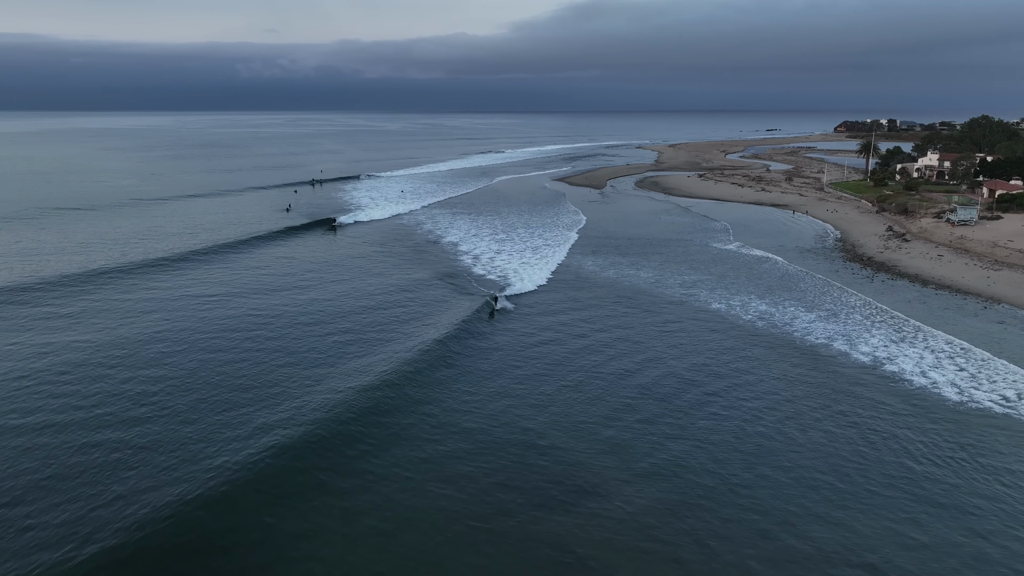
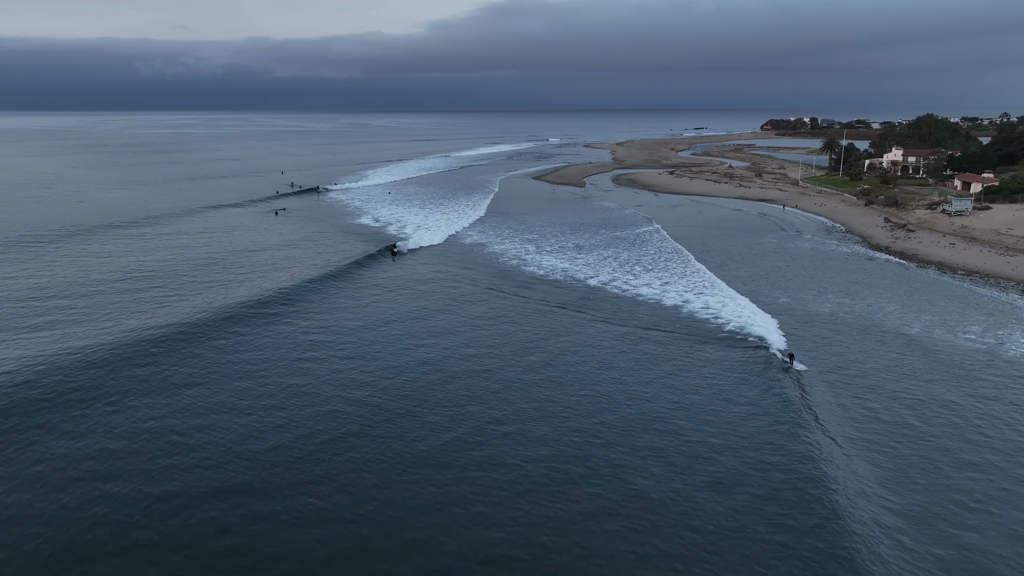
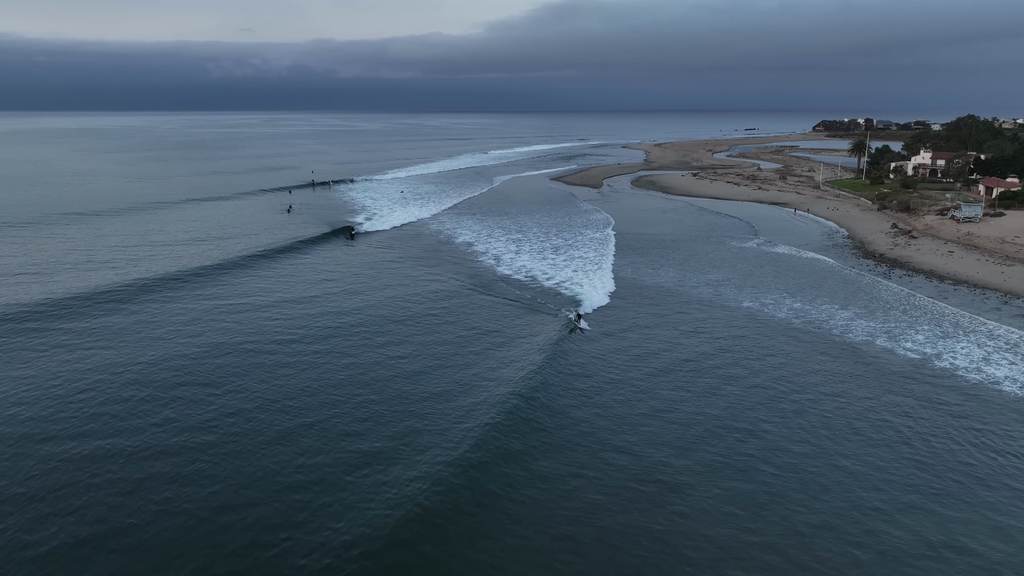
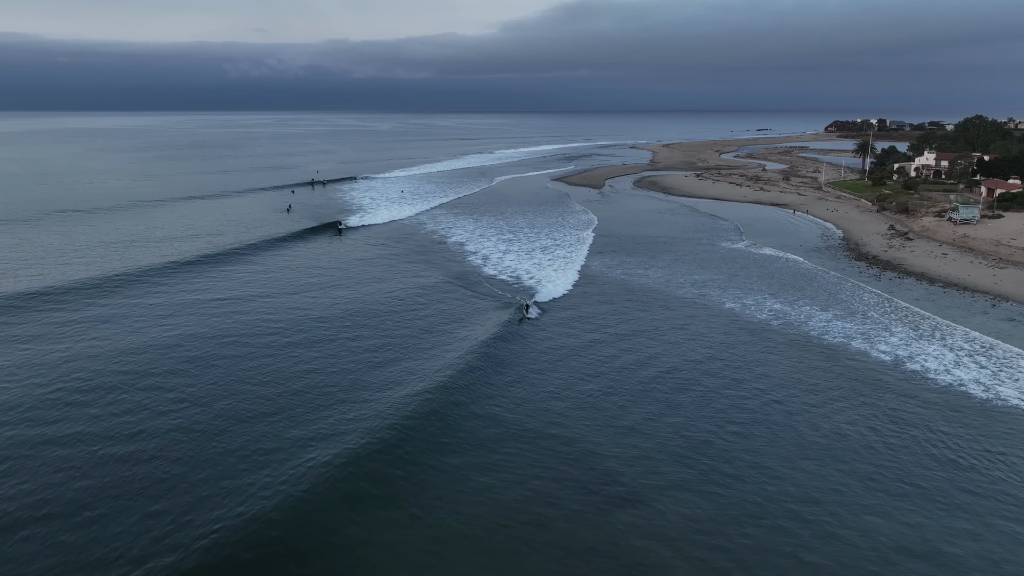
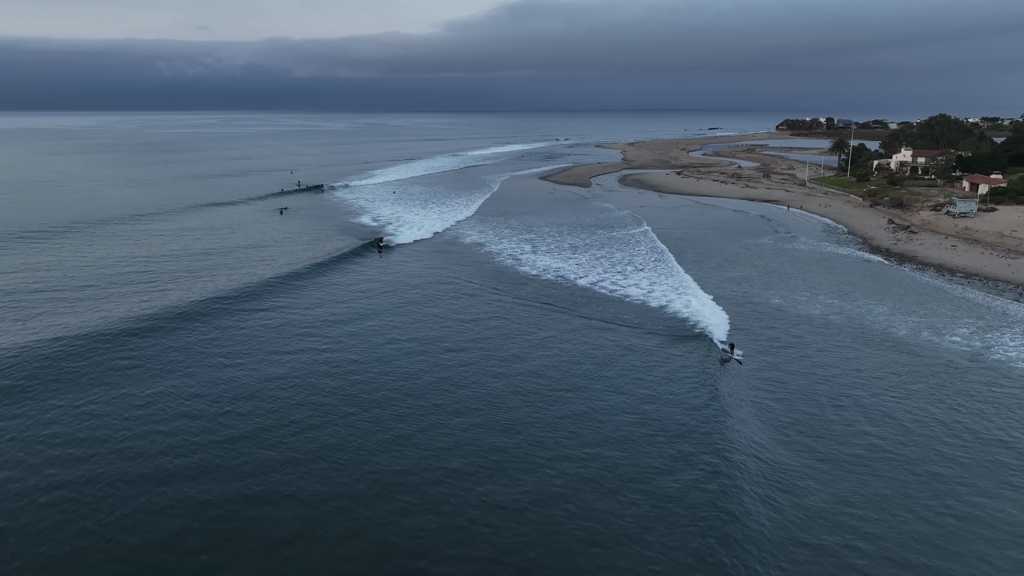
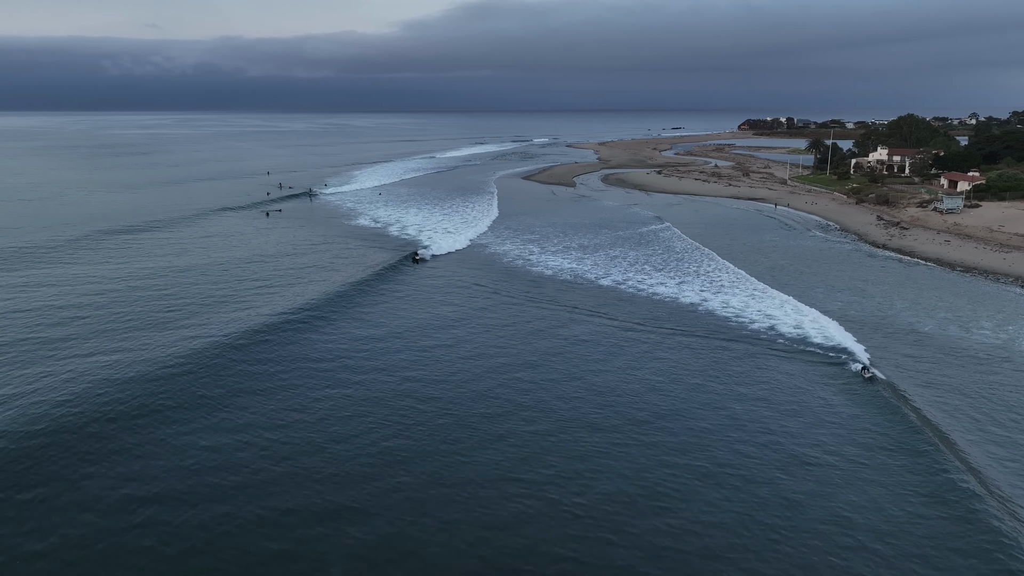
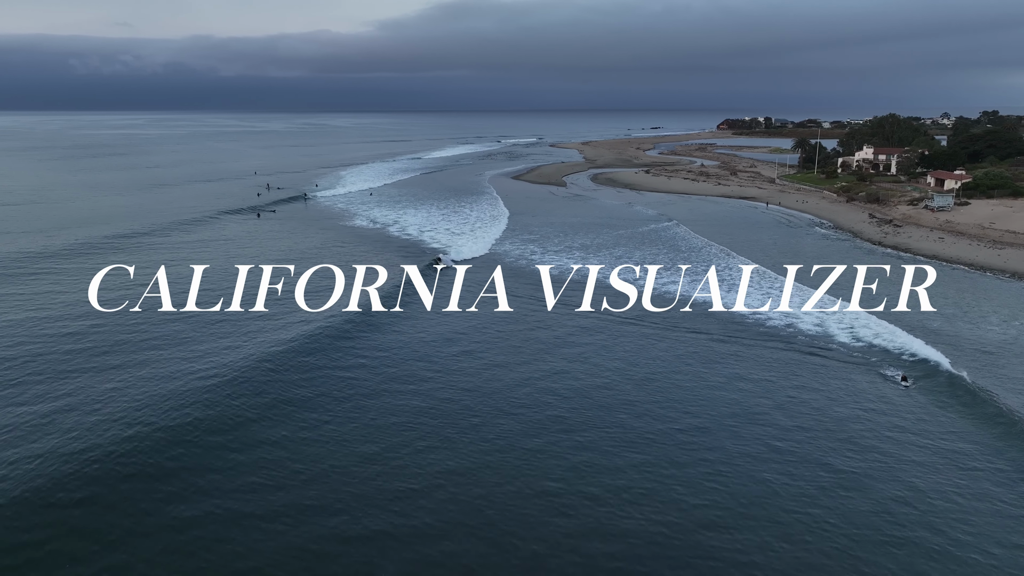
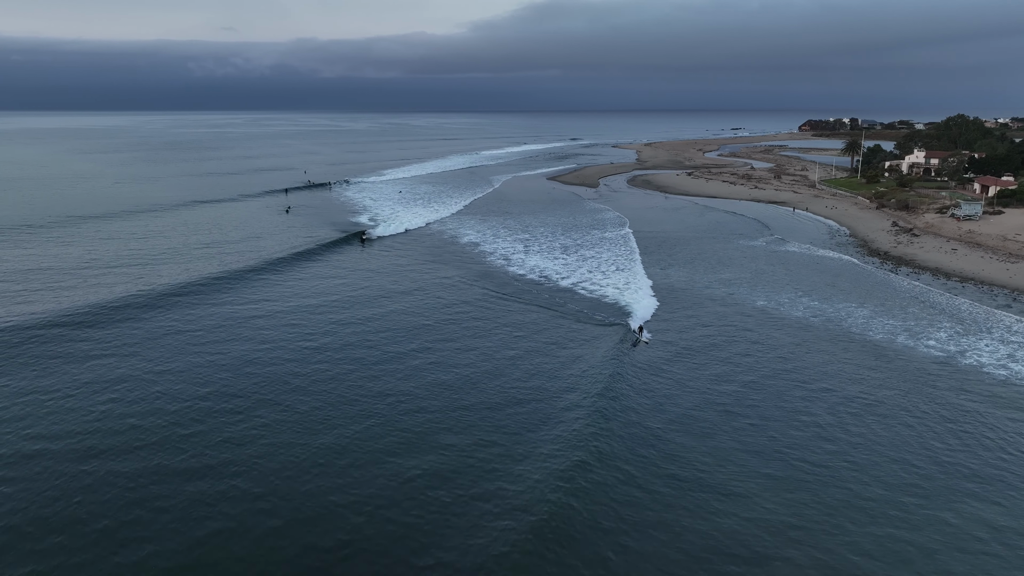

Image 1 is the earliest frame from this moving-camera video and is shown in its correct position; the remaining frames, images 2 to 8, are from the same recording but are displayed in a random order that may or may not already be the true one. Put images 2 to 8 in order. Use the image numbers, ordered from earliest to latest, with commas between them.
4, 3, 8, 5, 2, 6, 7
